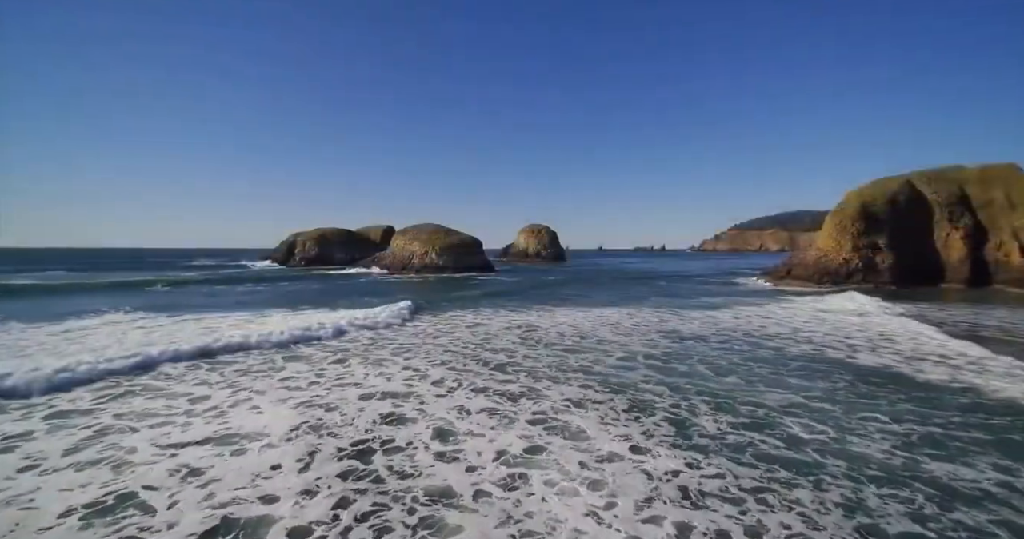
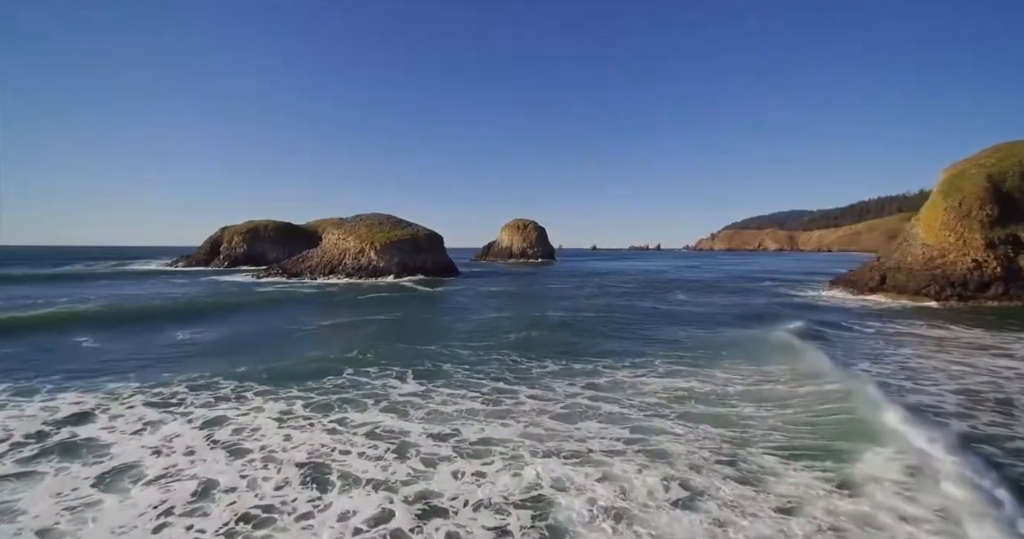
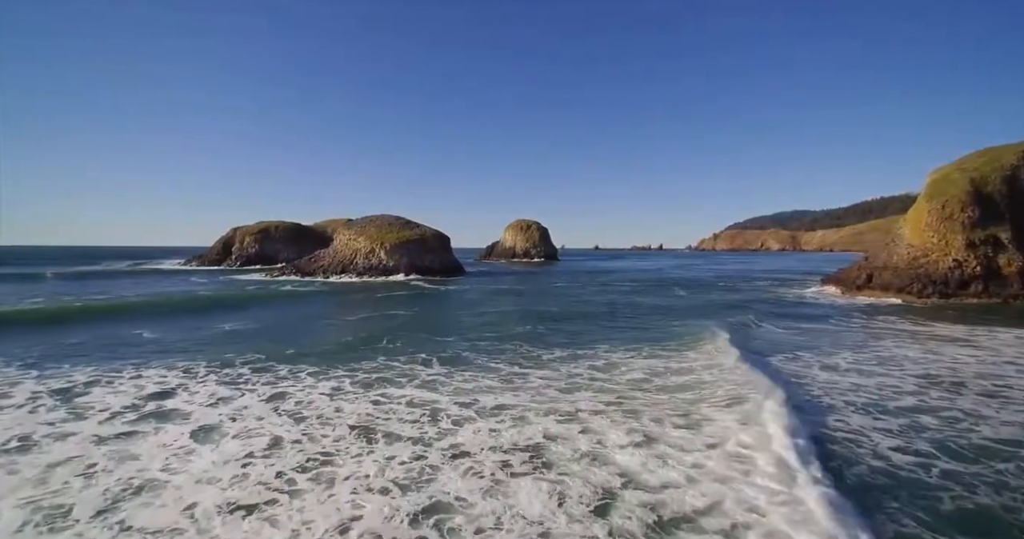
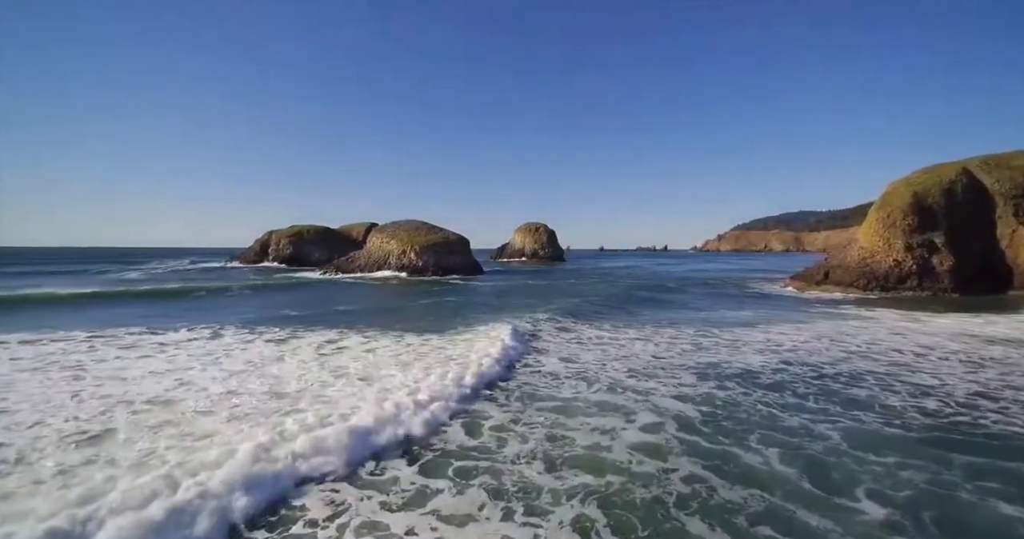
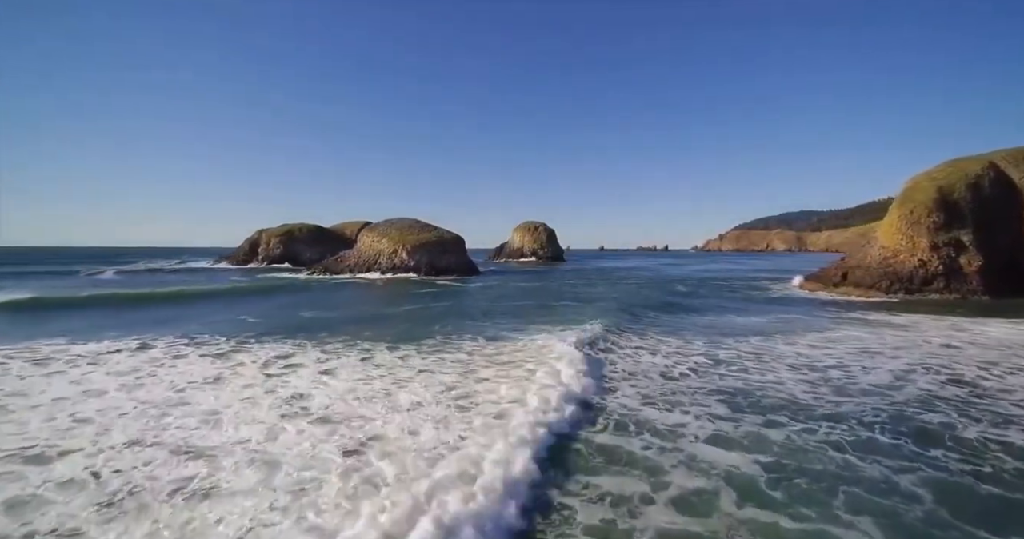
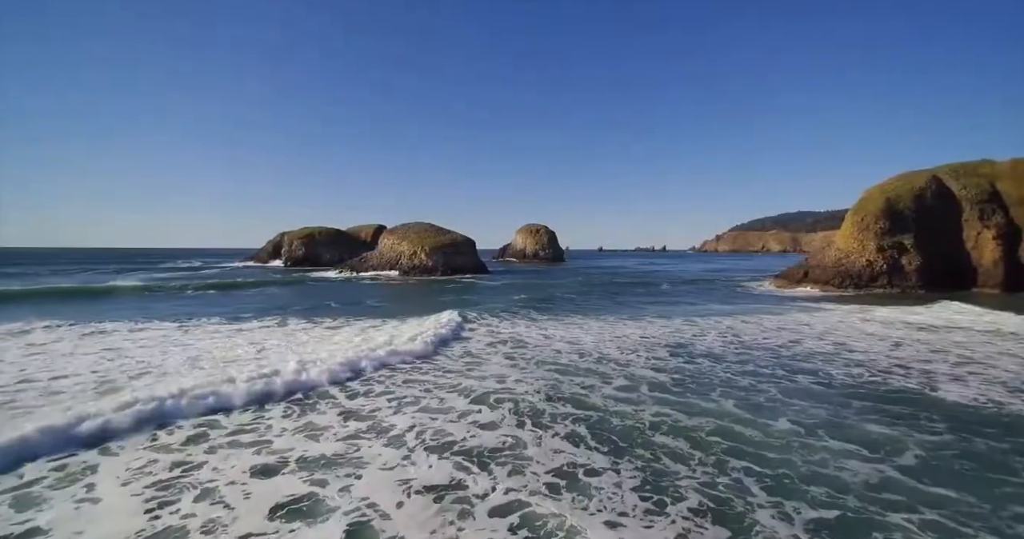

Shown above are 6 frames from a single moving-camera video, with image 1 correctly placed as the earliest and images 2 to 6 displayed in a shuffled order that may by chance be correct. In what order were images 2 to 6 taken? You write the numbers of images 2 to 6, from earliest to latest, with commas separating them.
6, 4, 5, 3, 2
